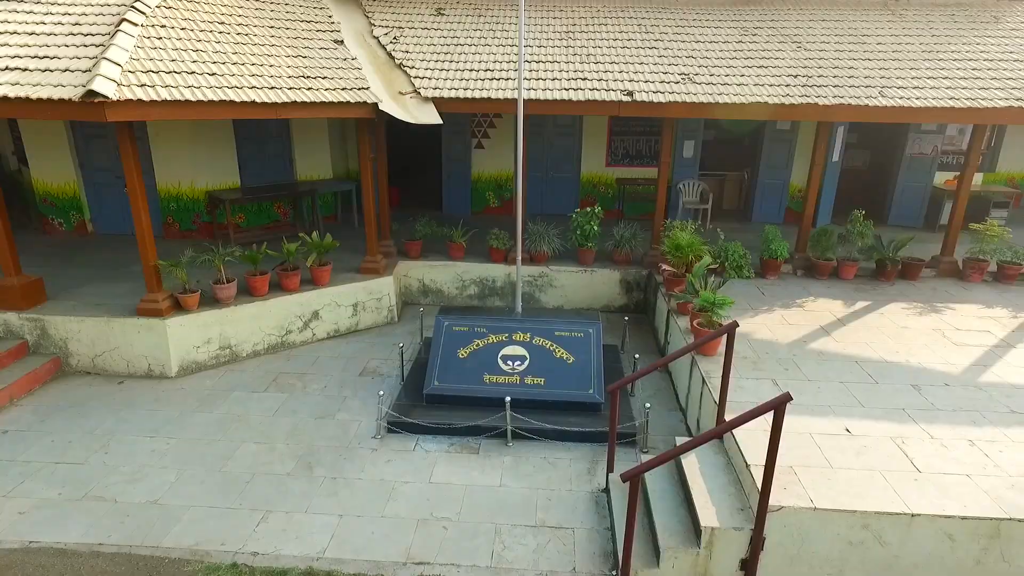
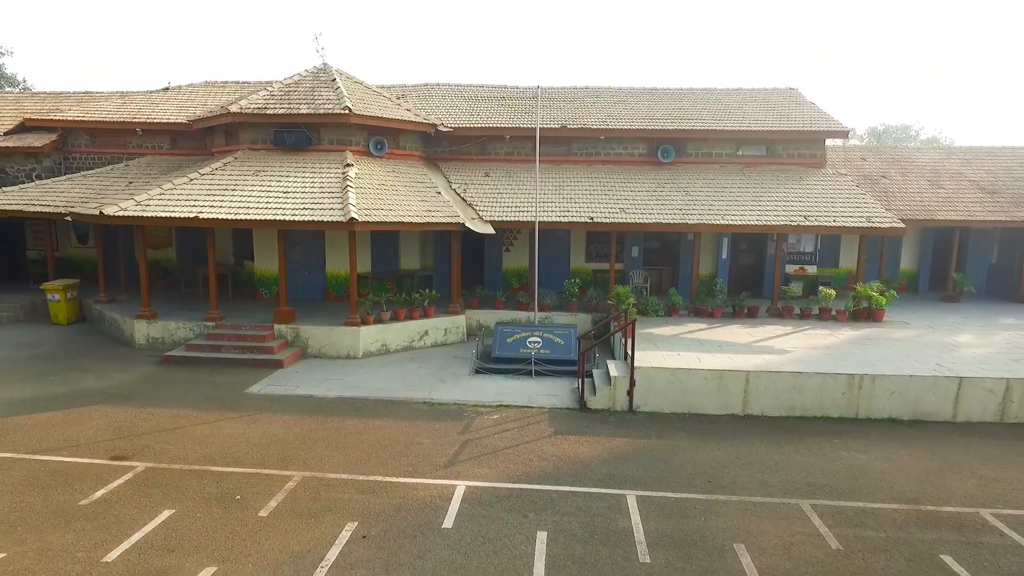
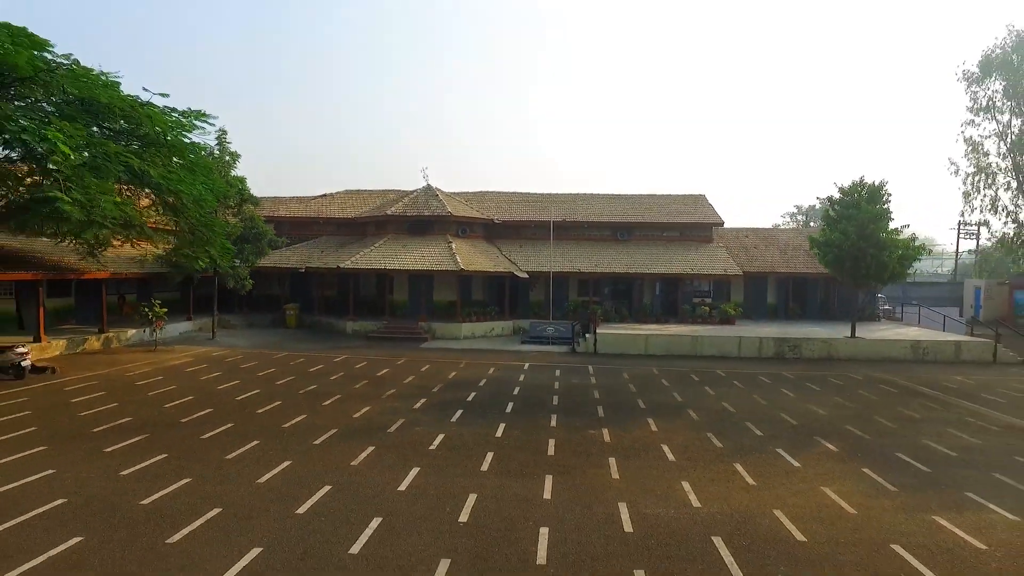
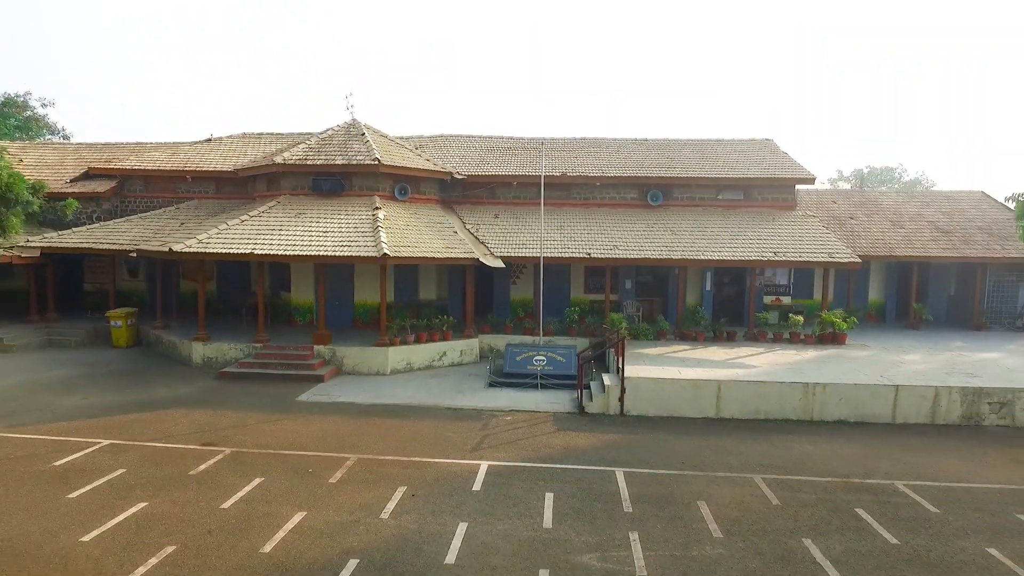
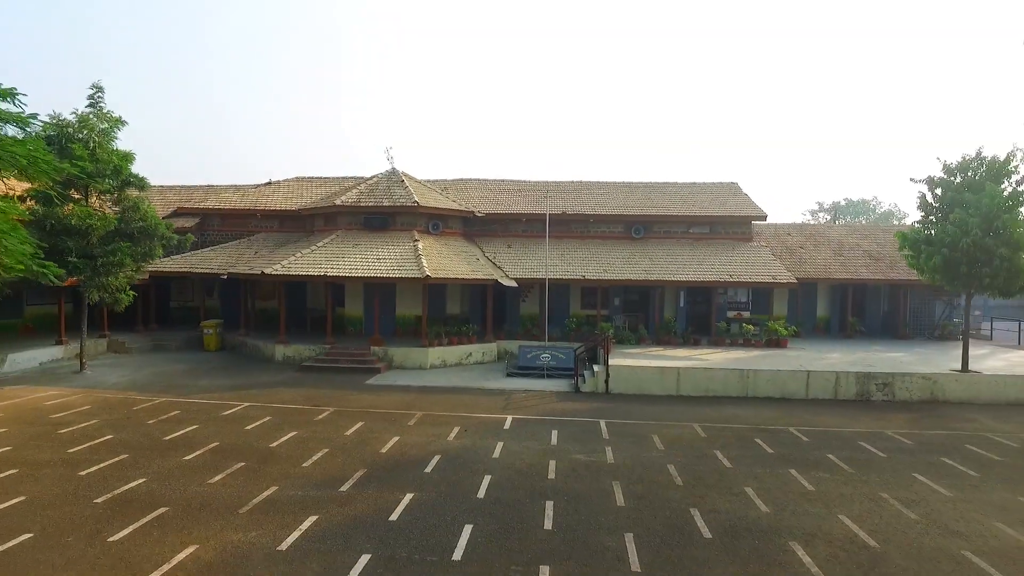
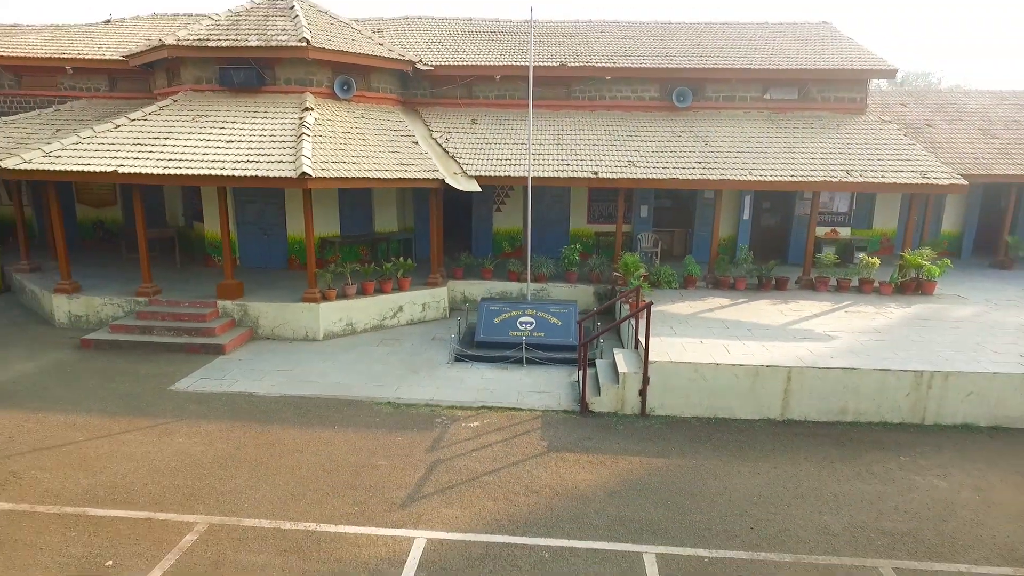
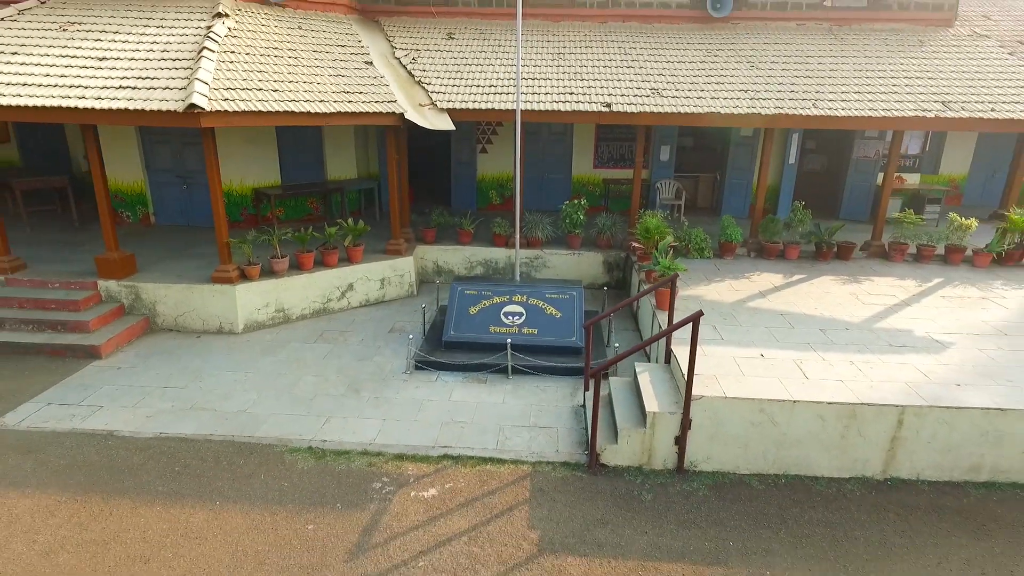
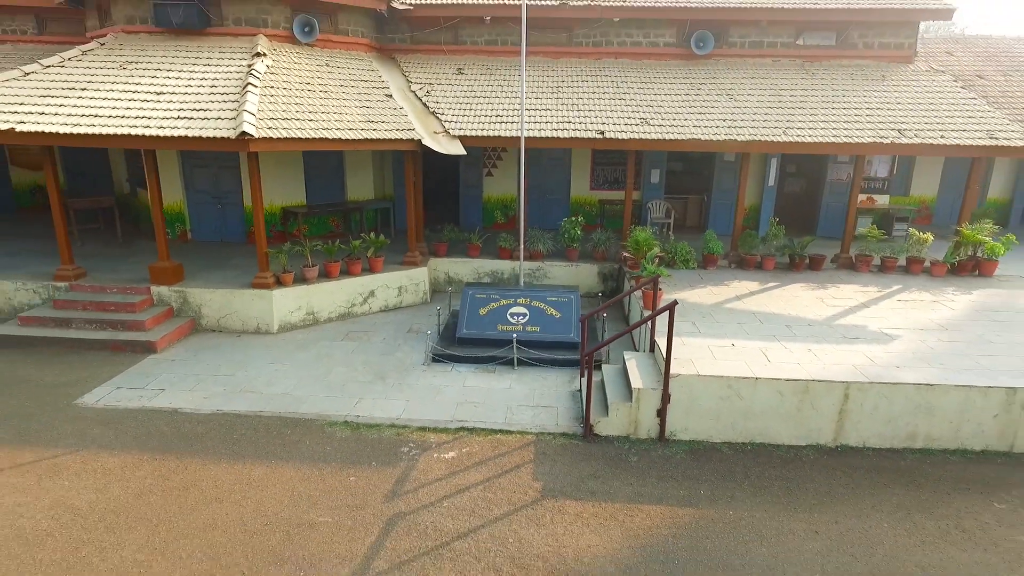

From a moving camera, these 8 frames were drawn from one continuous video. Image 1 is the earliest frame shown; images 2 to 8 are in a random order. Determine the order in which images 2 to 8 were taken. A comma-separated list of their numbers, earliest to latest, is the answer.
7, 8, 6, 2, 4, 5, 3
